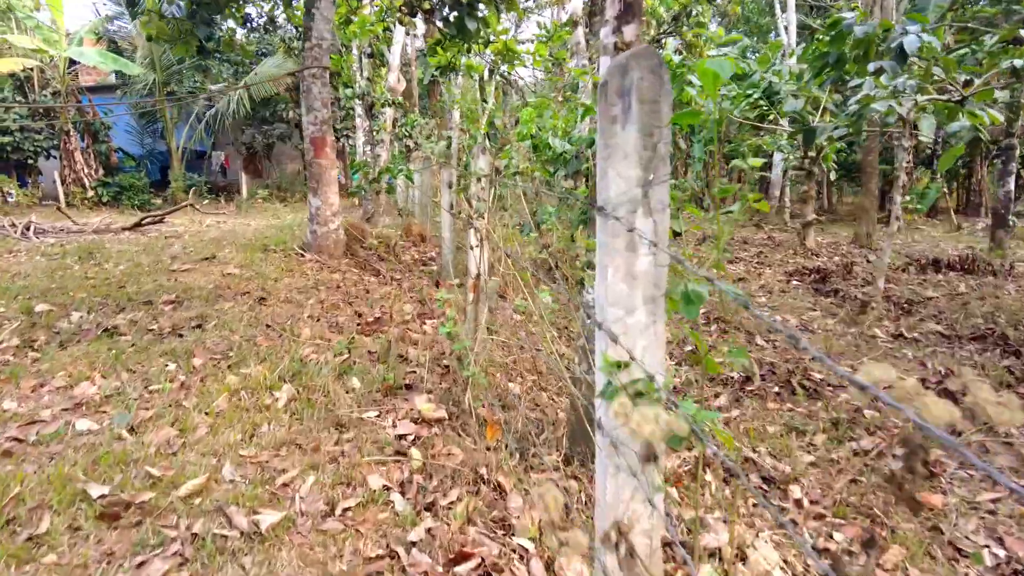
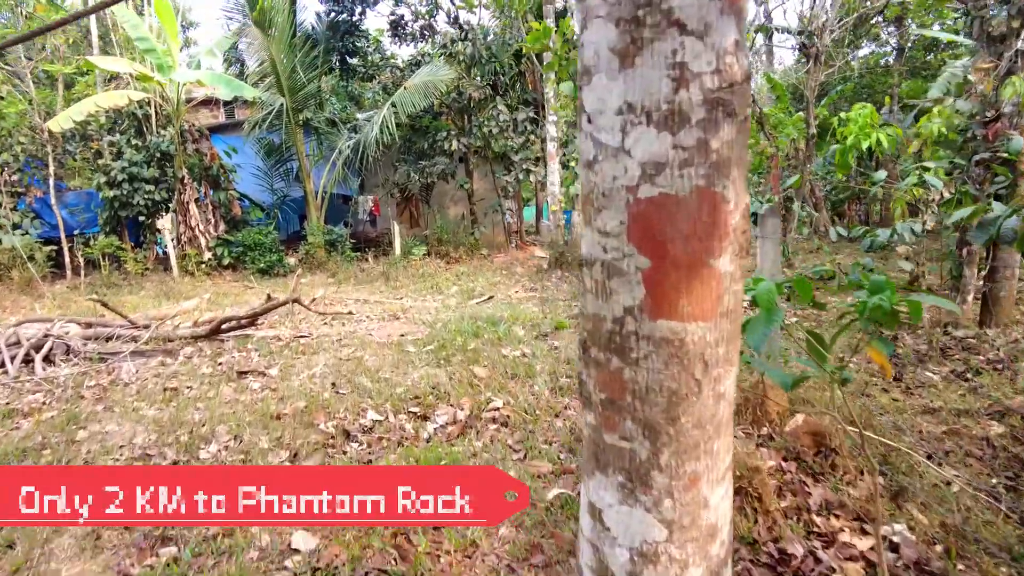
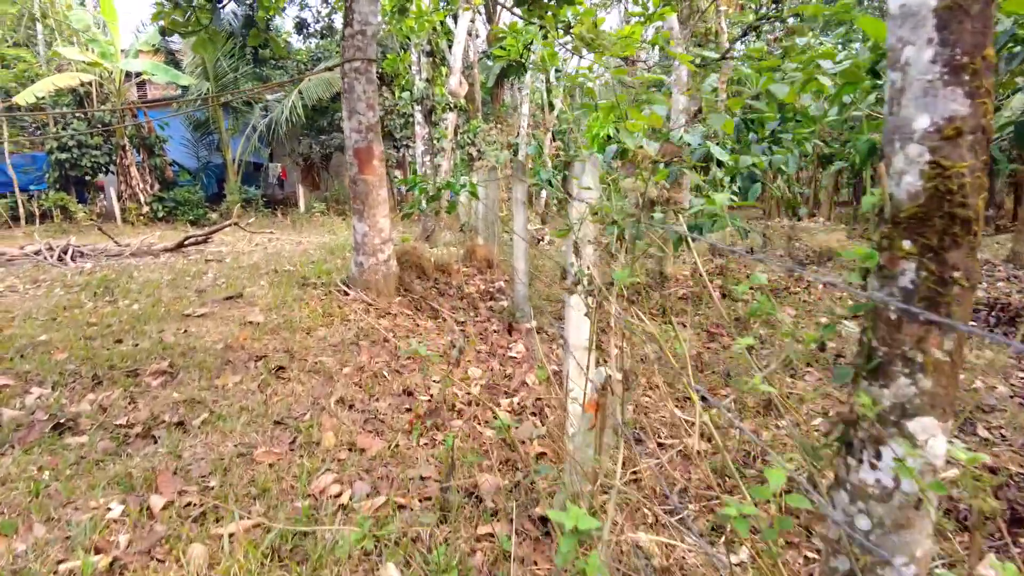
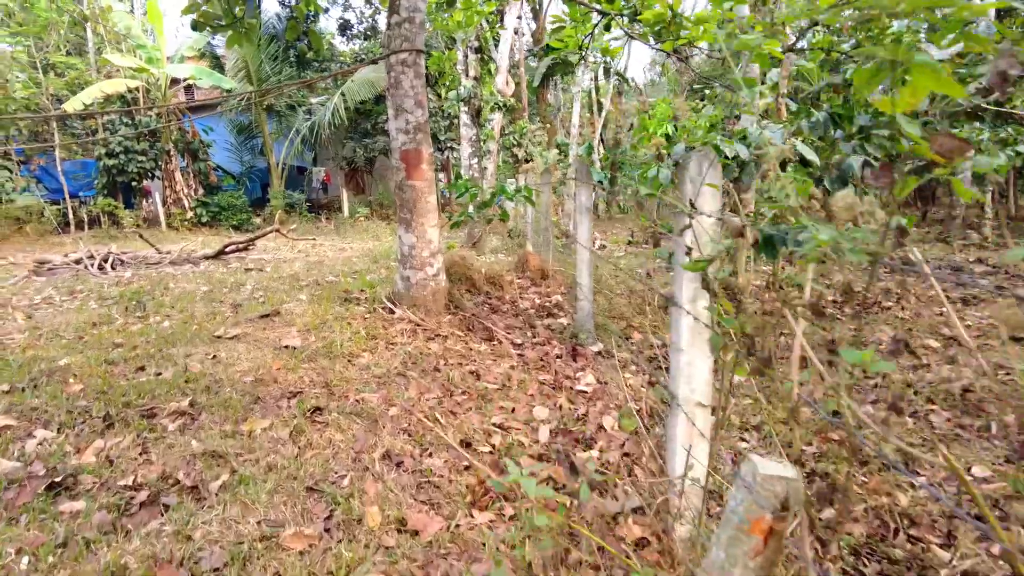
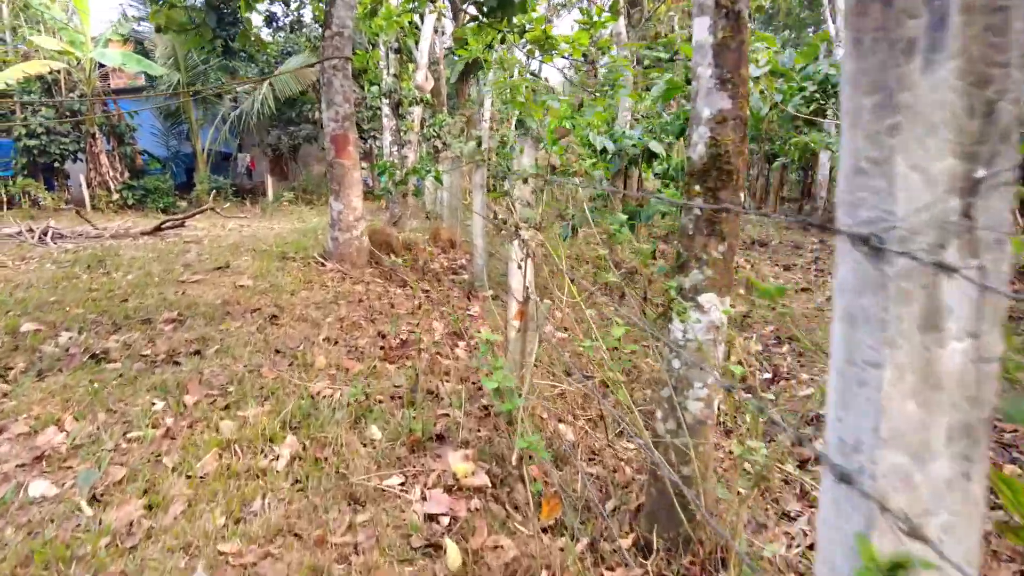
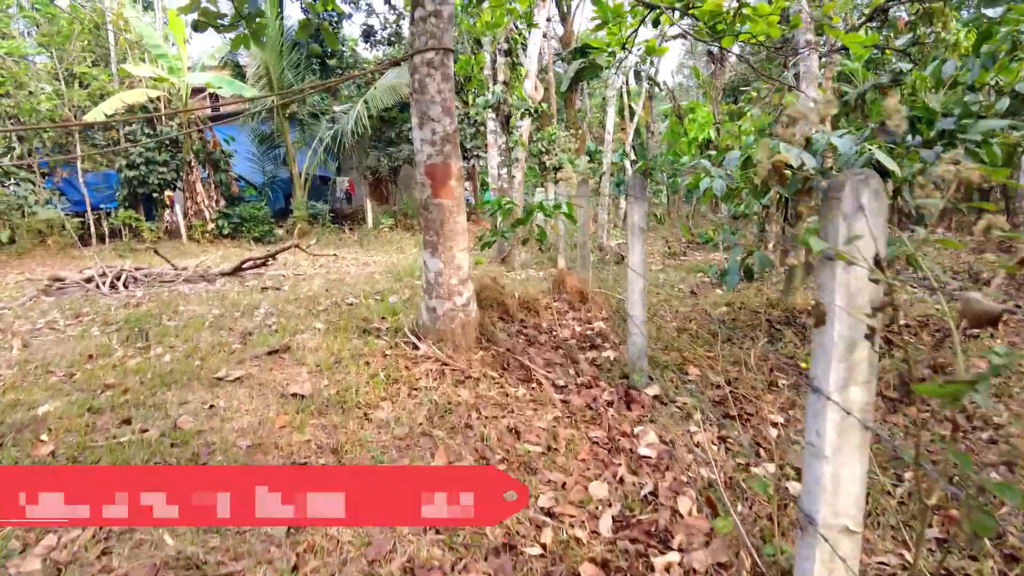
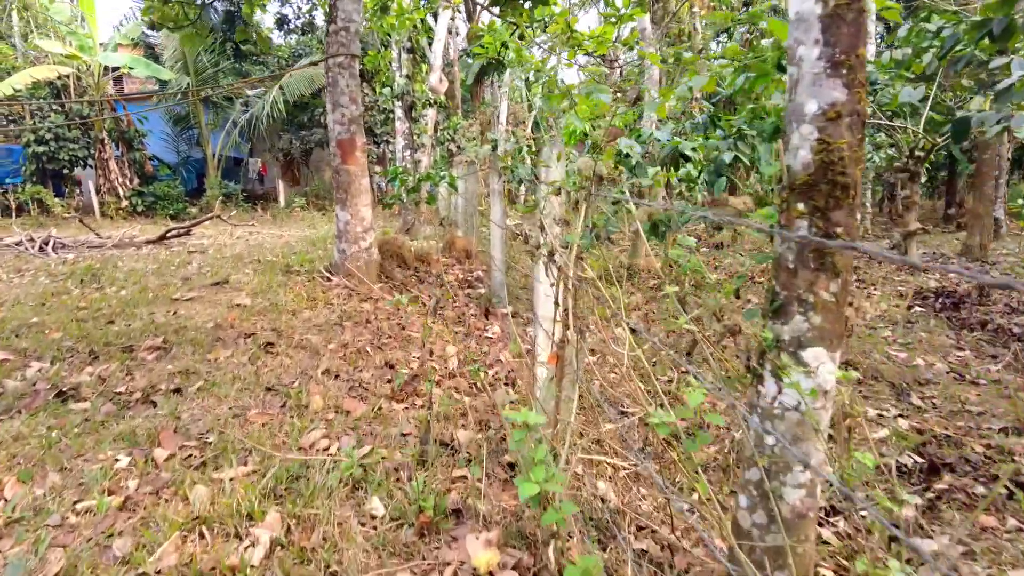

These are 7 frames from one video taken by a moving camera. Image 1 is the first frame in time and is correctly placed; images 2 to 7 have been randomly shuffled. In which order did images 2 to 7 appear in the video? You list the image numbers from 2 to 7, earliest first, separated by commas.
5, 7, 3, 4, 6, 2
